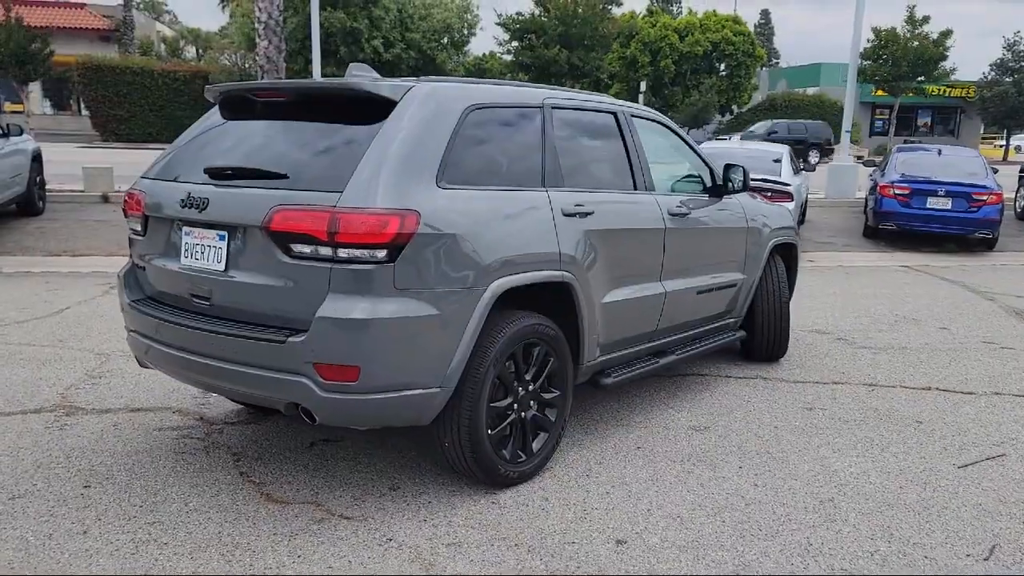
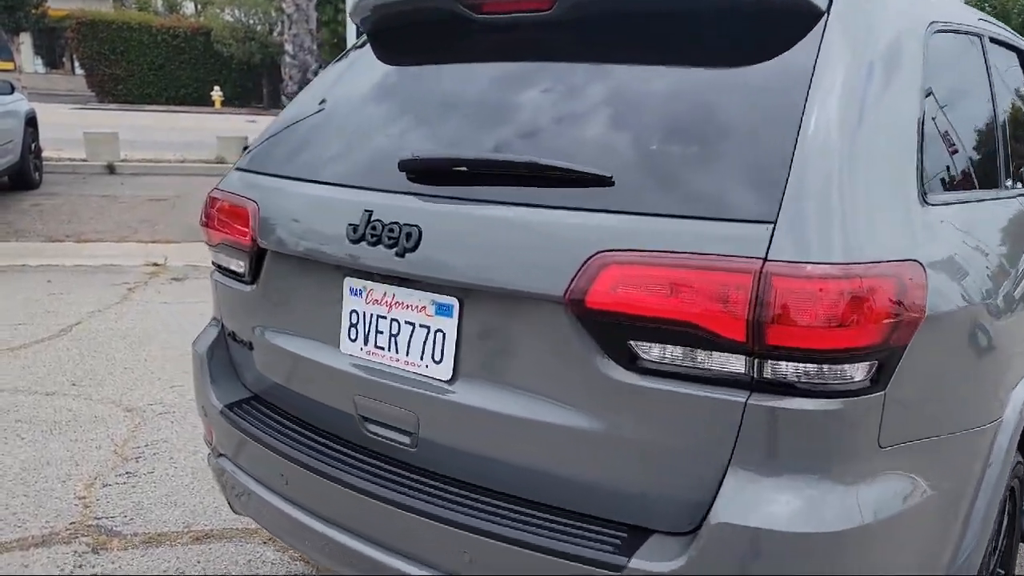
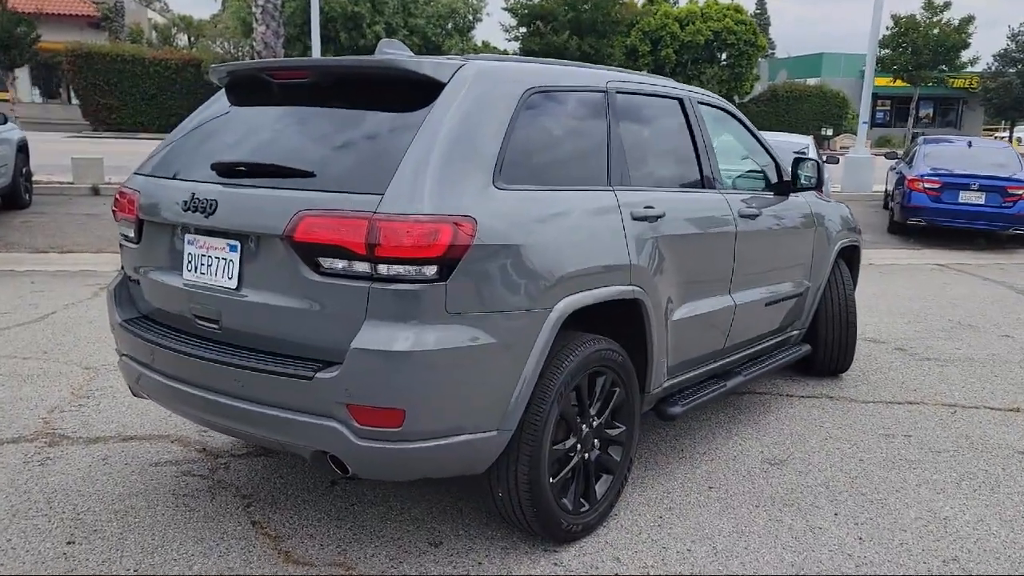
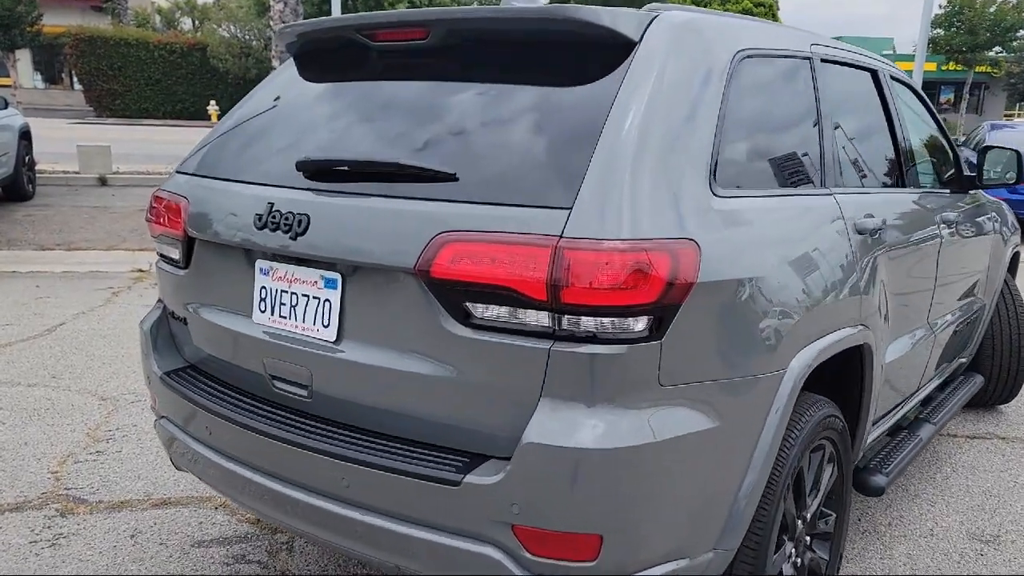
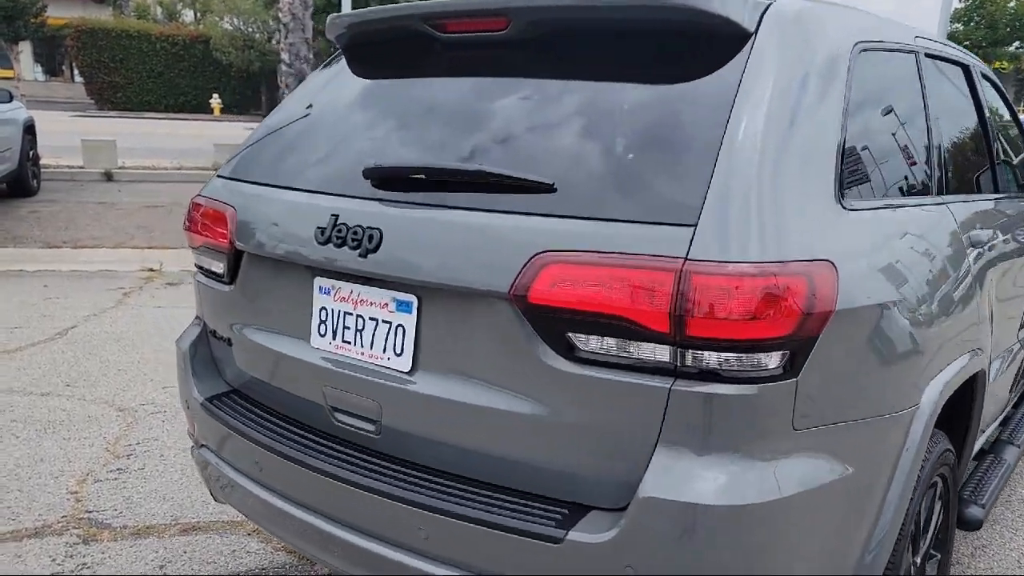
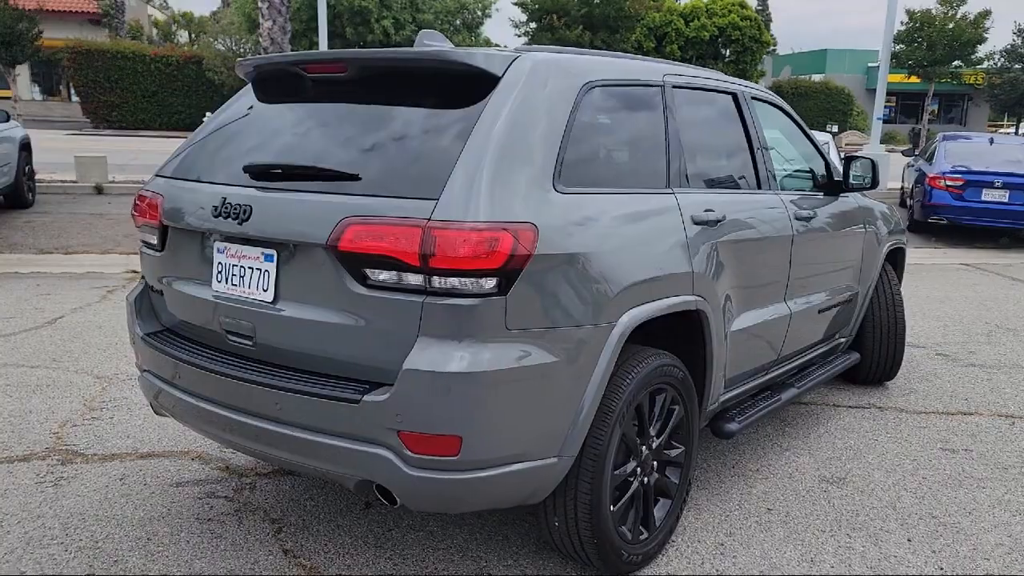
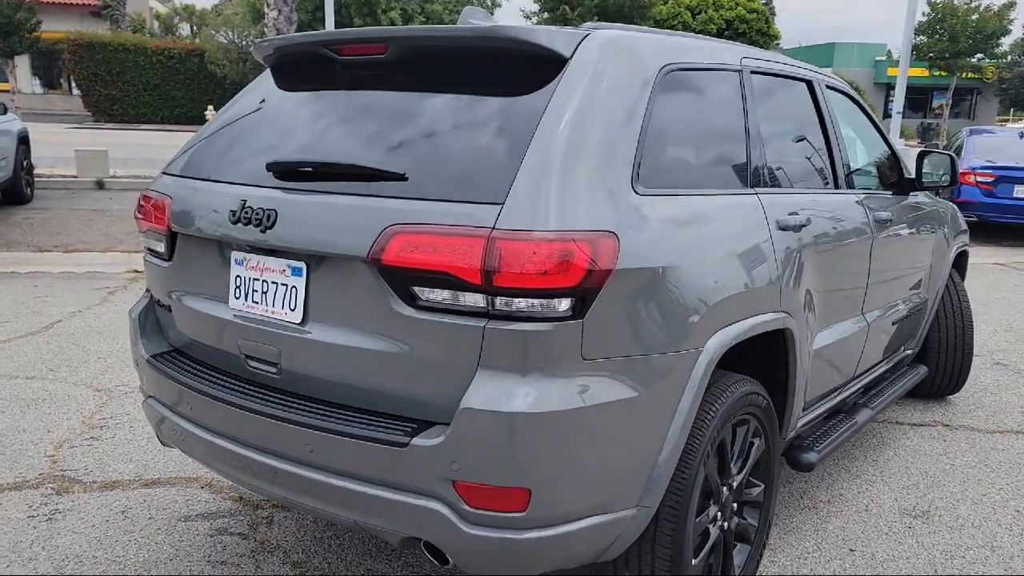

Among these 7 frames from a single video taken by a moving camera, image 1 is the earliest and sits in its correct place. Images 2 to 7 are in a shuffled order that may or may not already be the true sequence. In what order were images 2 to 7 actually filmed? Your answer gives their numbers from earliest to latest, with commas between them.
3, 6, 7, 4, 5, 2
